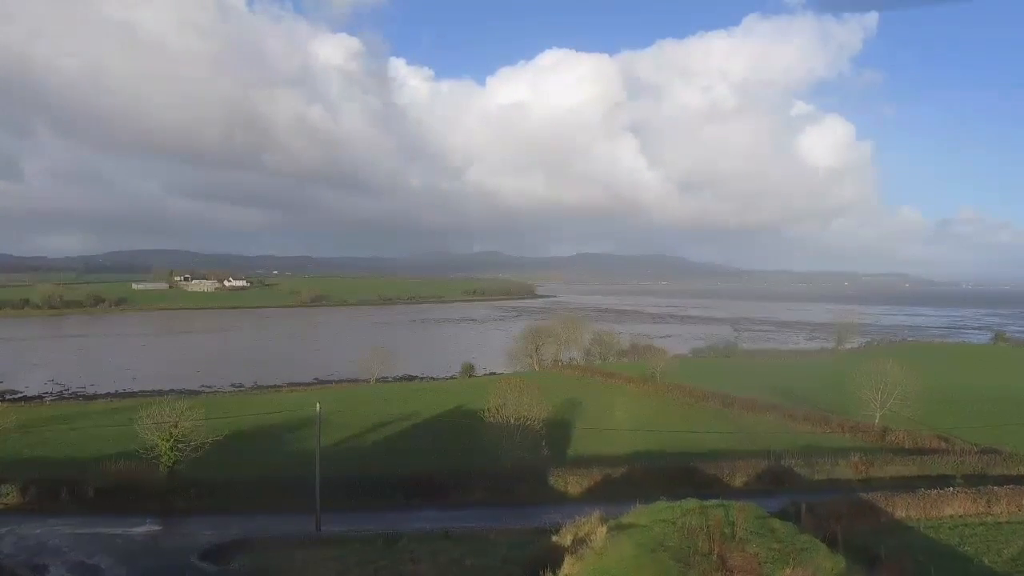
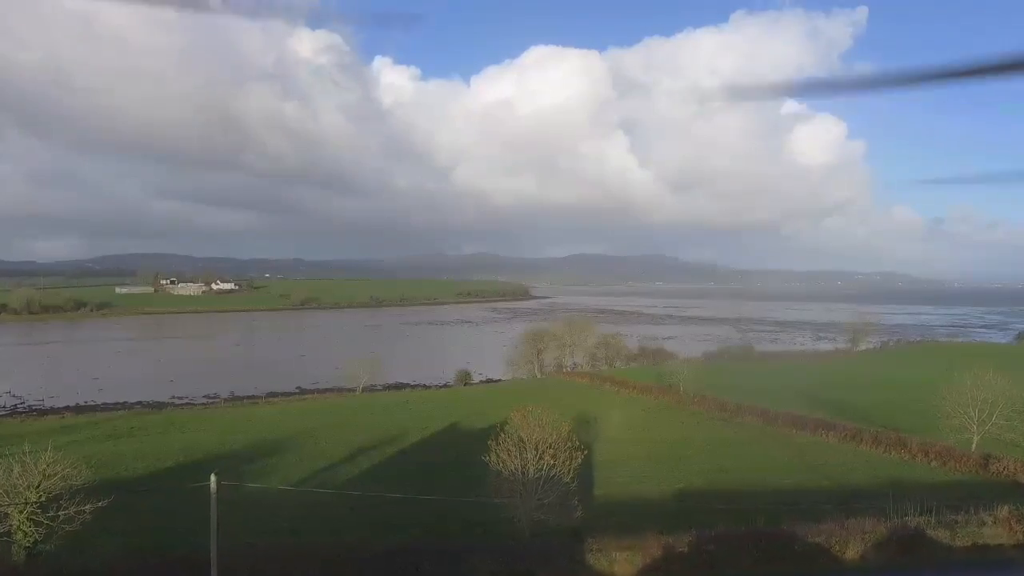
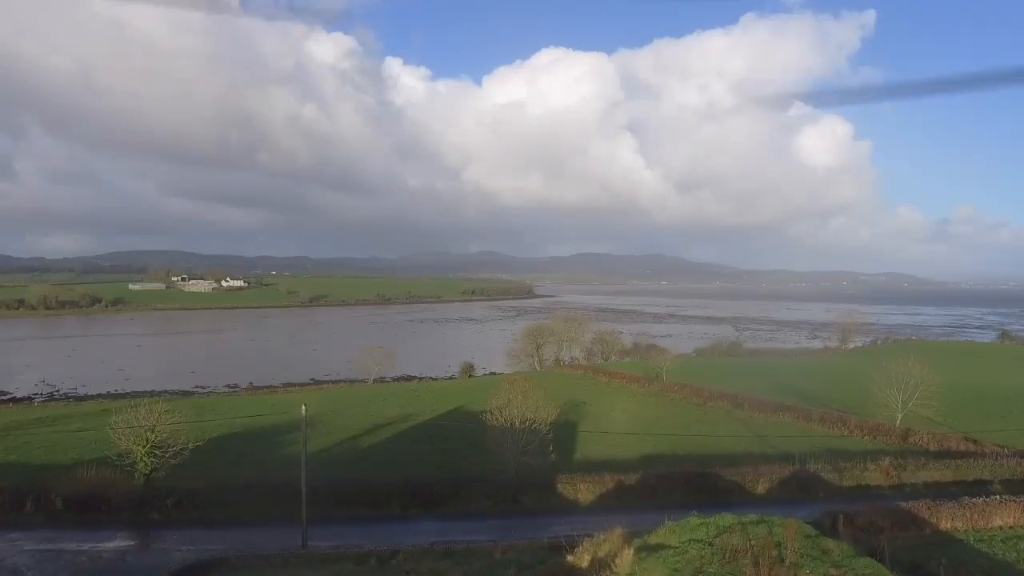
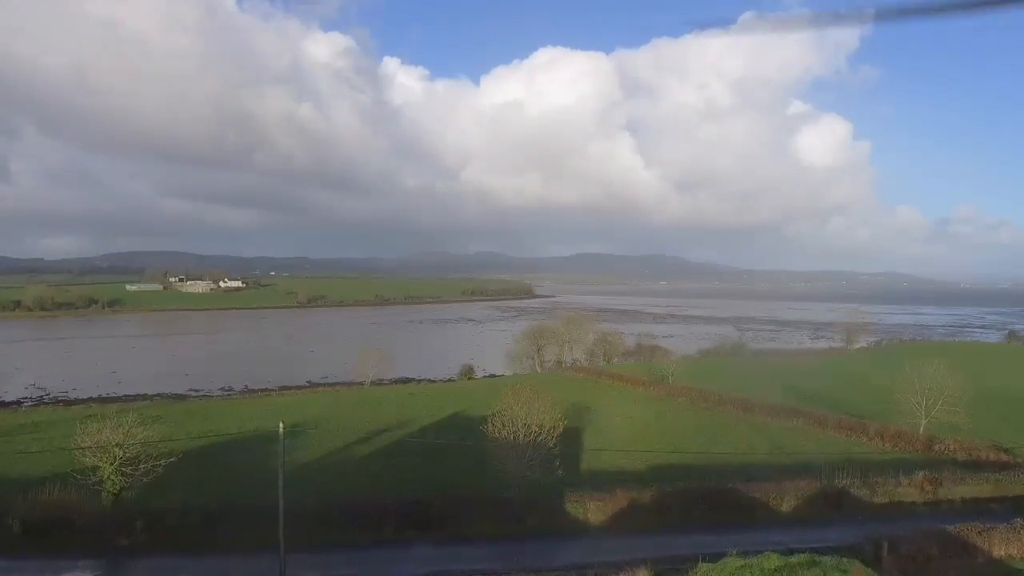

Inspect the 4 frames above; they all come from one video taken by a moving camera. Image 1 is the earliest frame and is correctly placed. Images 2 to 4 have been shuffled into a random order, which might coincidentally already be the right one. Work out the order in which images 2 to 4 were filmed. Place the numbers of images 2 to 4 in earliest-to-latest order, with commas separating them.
3, 4, 2
